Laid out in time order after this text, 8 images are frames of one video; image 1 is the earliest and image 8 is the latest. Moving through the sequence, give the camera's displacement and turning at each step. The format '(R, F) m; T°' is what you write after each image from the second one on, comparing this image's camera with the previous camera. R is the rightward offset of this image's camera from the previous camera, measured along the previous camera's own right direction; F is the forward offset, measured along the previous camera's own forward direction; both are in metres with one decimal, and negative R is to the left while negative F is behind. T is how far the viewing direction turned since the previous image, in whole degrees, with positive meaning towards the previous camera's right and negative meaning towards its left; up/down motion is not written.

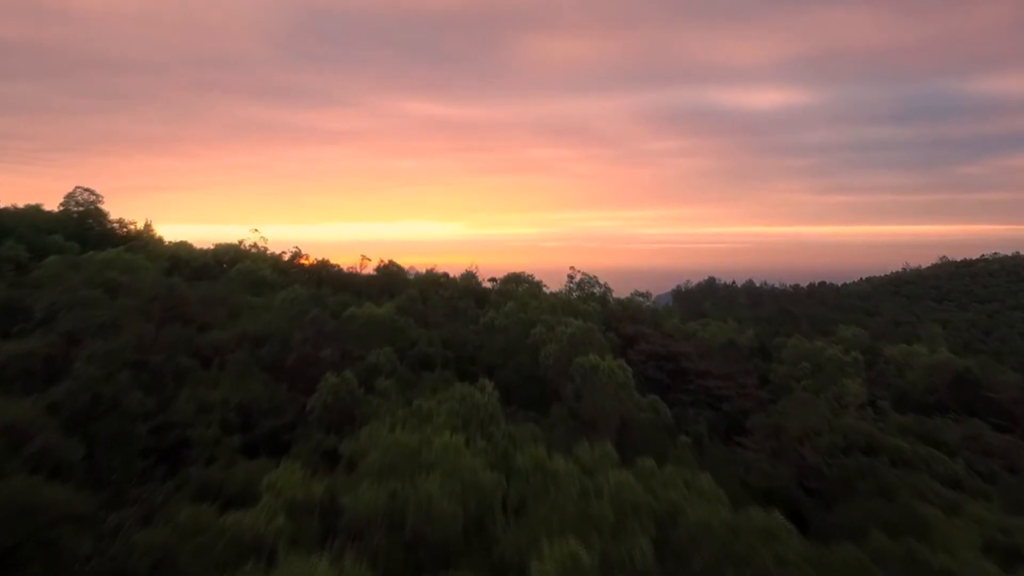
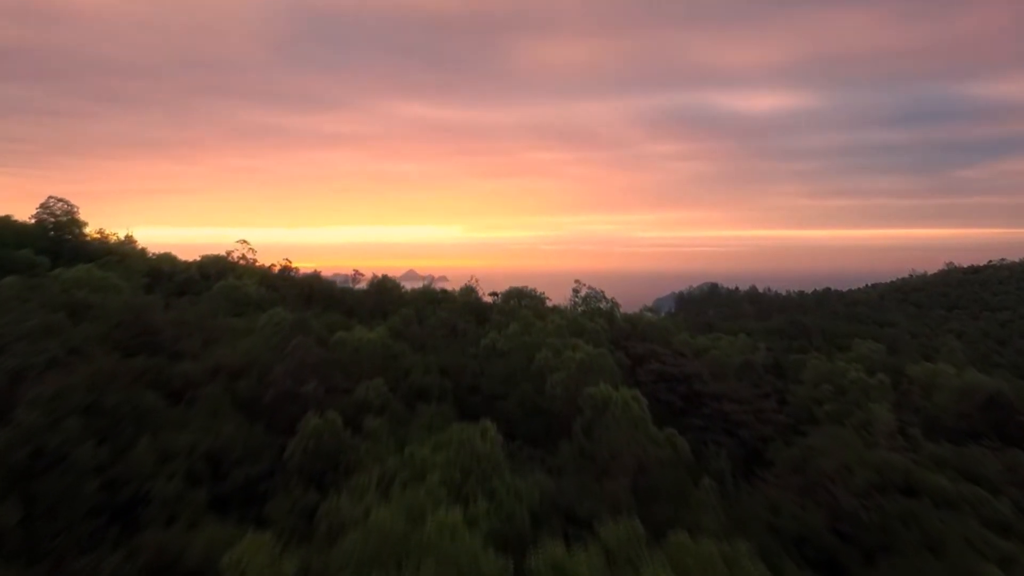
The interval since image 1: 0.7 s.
(0.0, +0.8) m; 0°
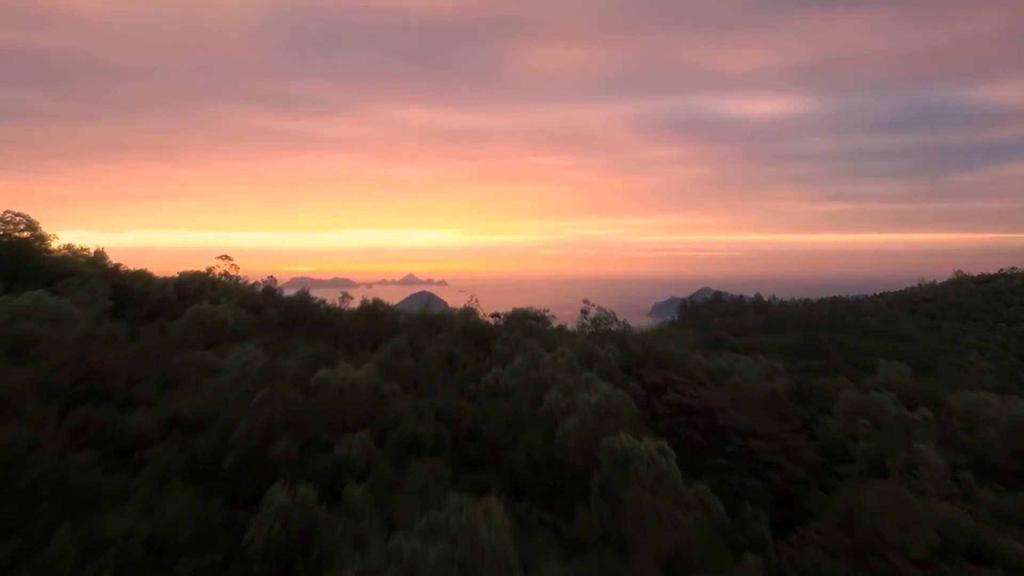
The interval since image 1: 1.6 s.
(-0.1, +1.1) m; 0°
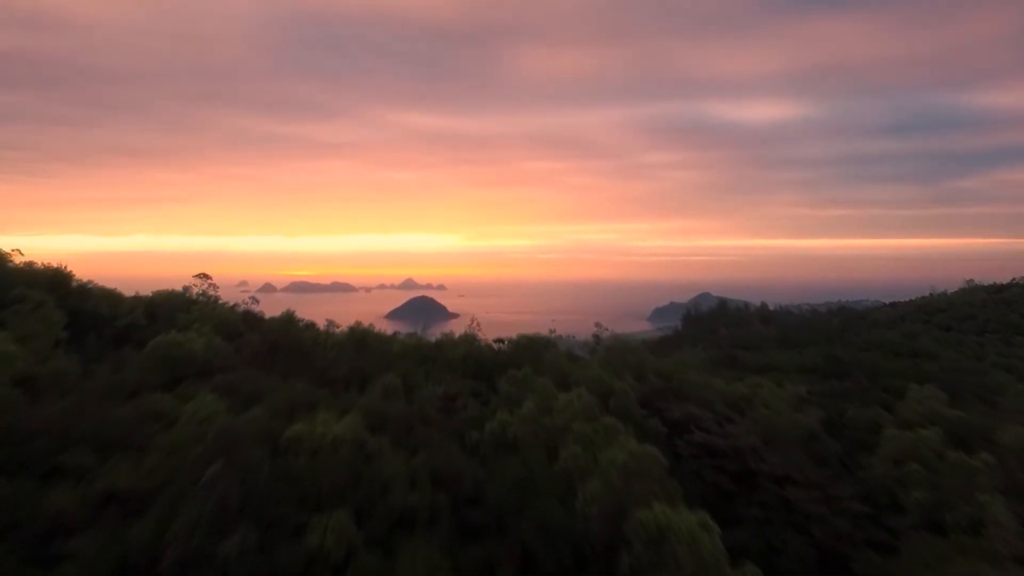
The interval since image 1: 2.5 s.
(-0.1, +1.2) m; 0°
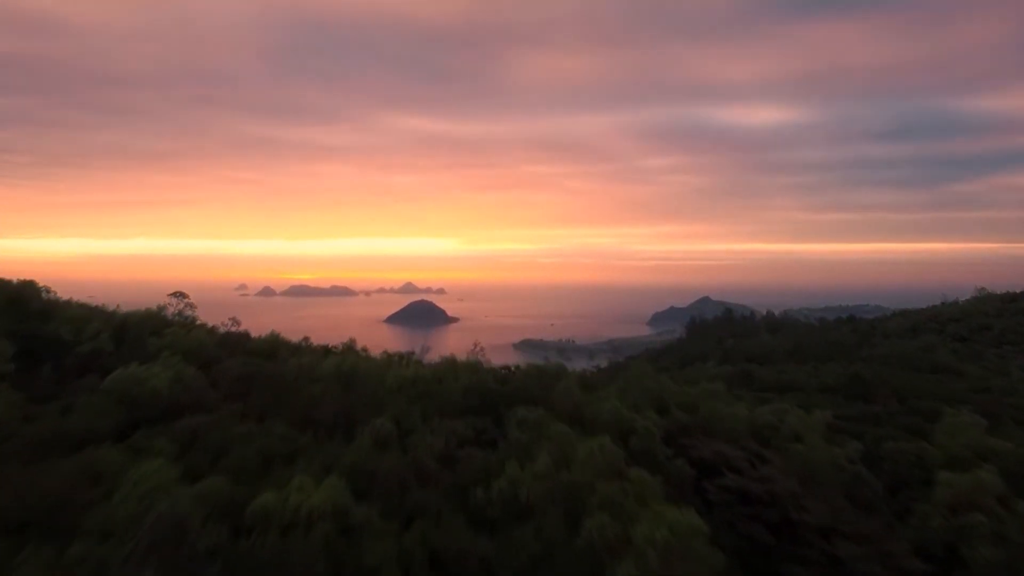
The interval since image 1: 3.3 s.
(-0.1, +1.1) m; 0°
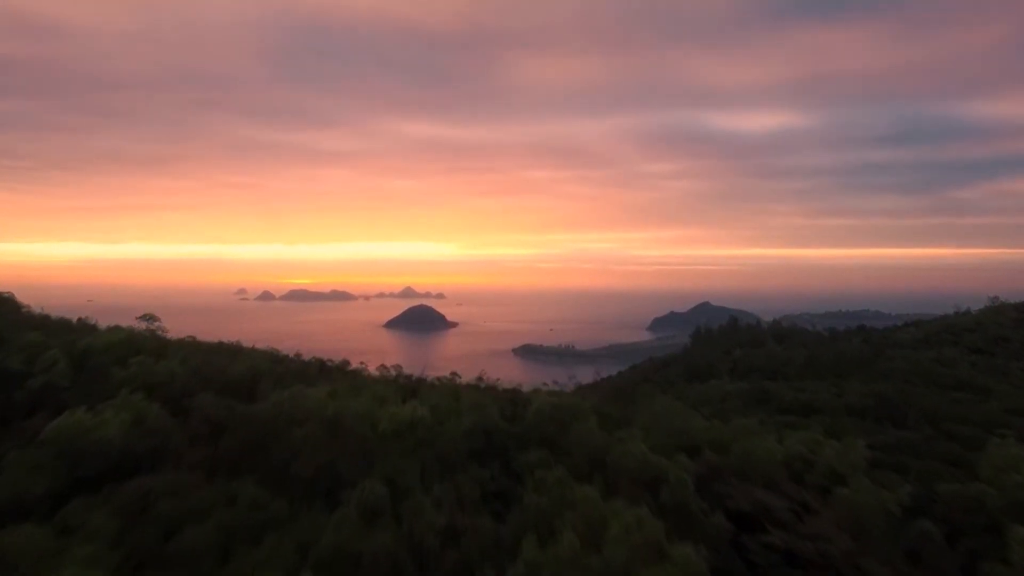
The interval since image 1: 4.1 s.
(-0.1, +1.2) m; 0°
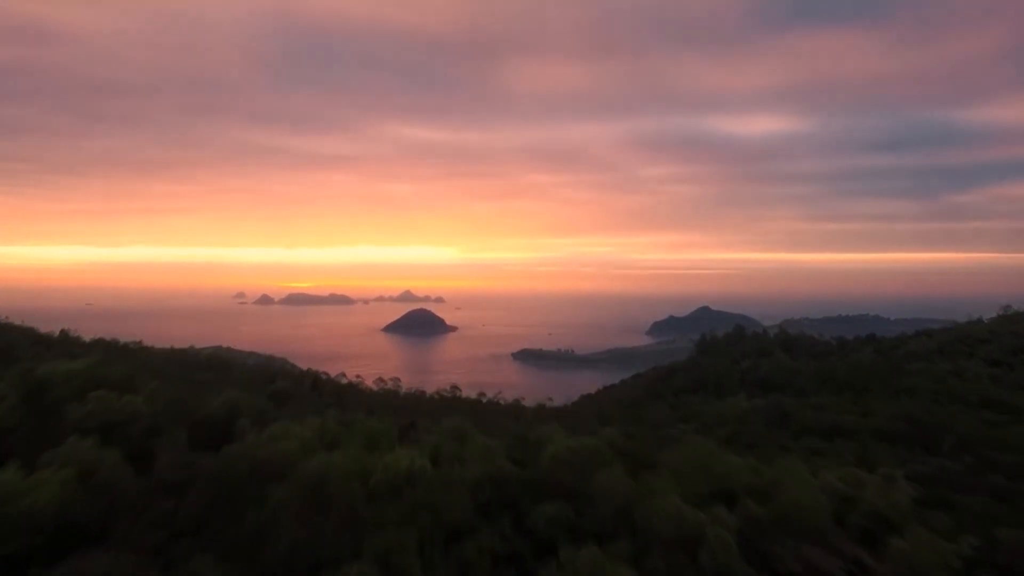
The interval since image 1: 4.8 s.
(-0.1, +1.1) m; 0°
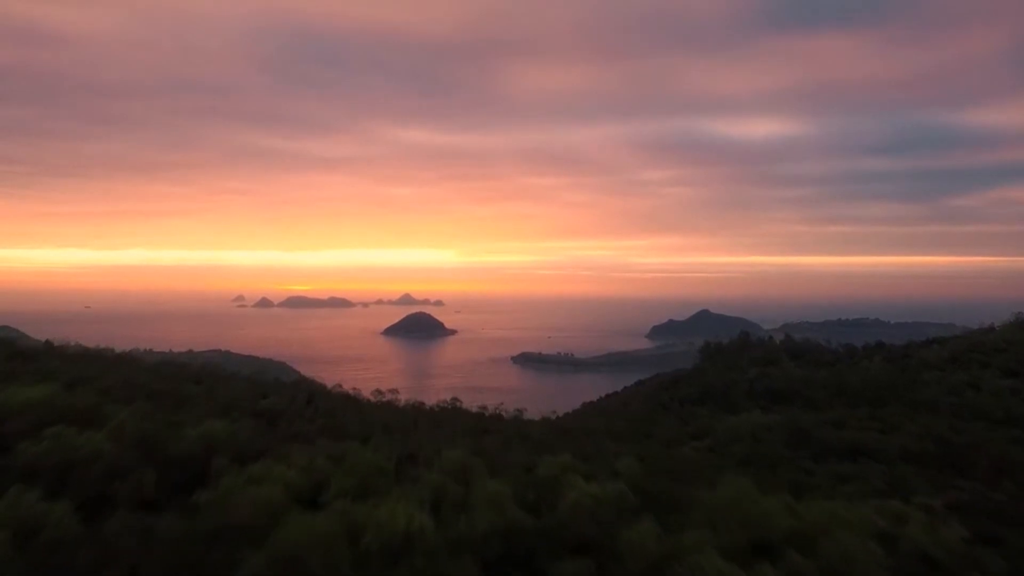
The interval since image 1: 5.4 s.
(-0.1, +1.0) m; 0°
